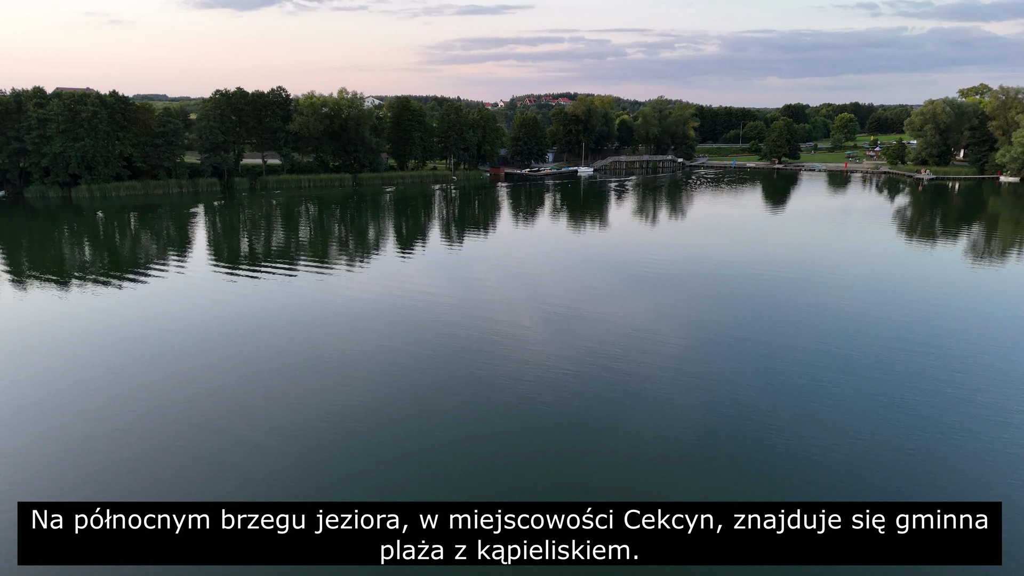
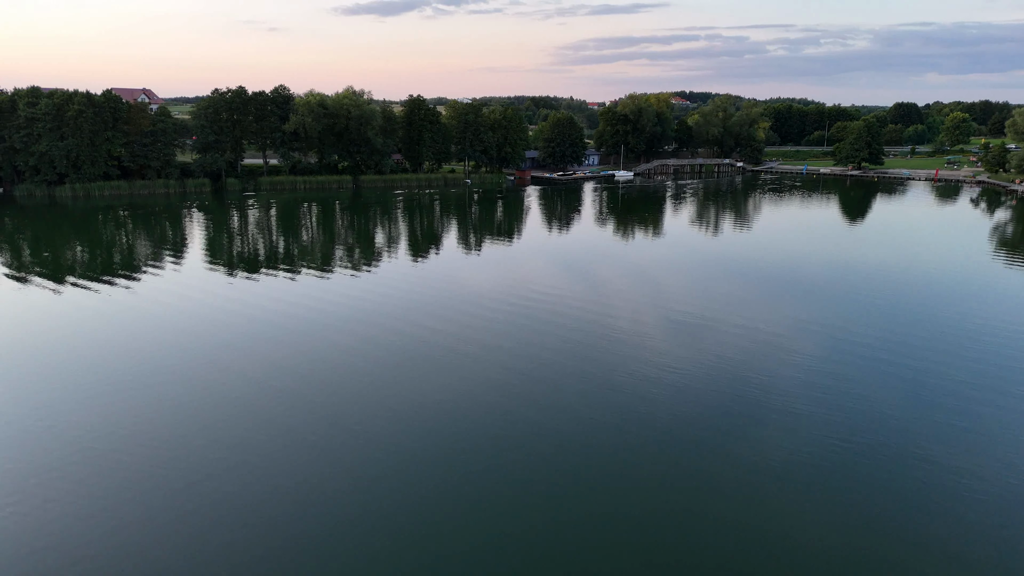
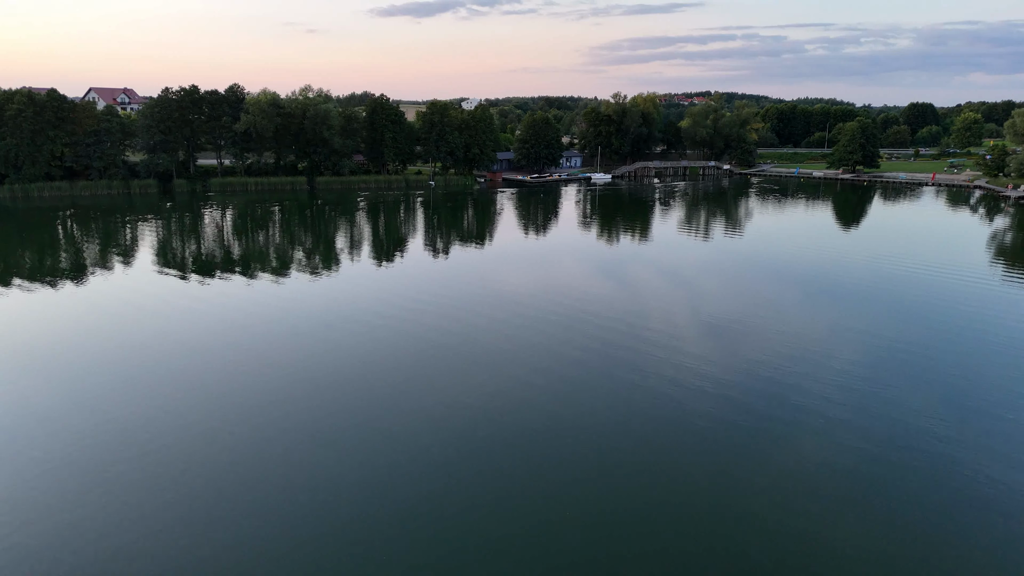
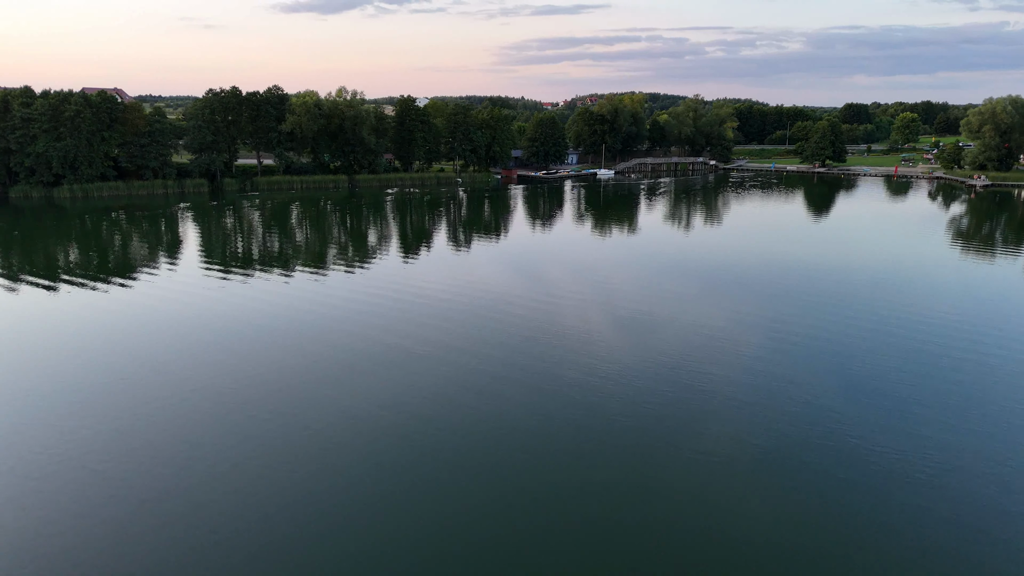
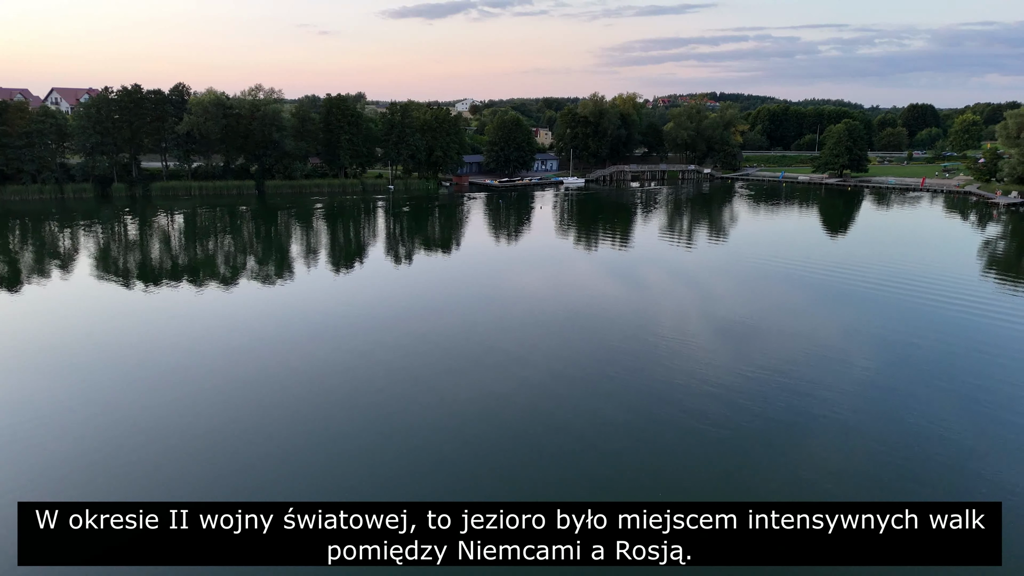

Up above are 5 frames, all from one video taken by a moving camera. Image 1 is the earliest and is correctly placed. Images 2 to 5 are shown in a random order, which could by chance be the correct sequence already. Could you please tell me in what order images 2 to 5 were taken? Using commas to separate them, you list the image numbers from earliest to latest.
4, 2, 3, 5
